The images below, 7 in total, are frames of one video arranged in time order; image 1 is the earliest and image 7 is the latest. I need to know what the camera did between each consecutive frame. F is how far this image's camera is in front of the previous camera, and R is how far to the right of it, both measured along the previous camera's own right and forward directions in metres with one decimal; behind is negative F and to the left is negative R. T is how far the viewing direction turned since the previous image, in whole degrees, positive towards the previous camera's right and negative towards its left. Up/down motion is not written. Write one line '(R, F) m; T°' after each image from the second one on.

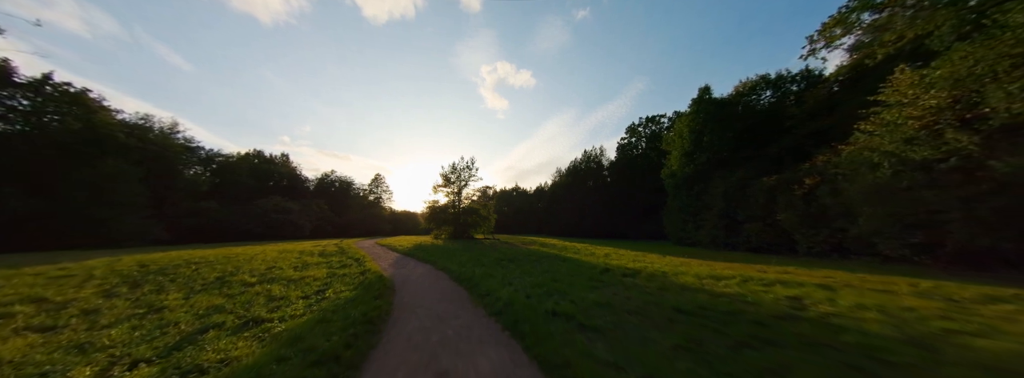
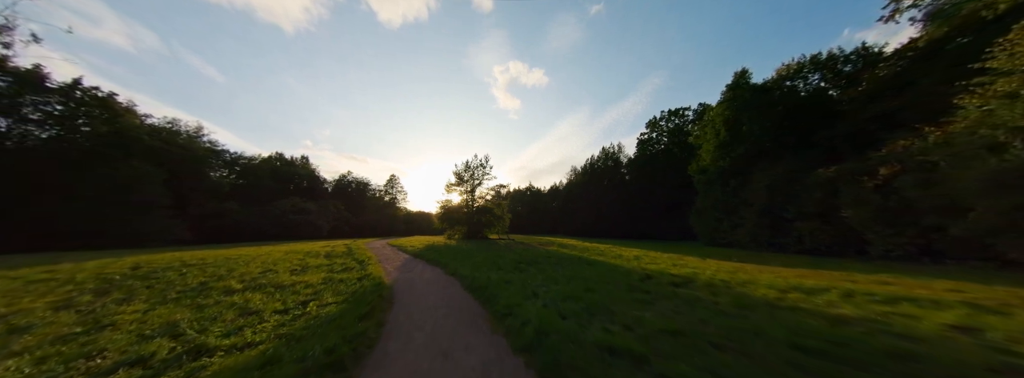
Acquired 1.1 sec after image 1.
(-0.3, +1.7) m; -3°
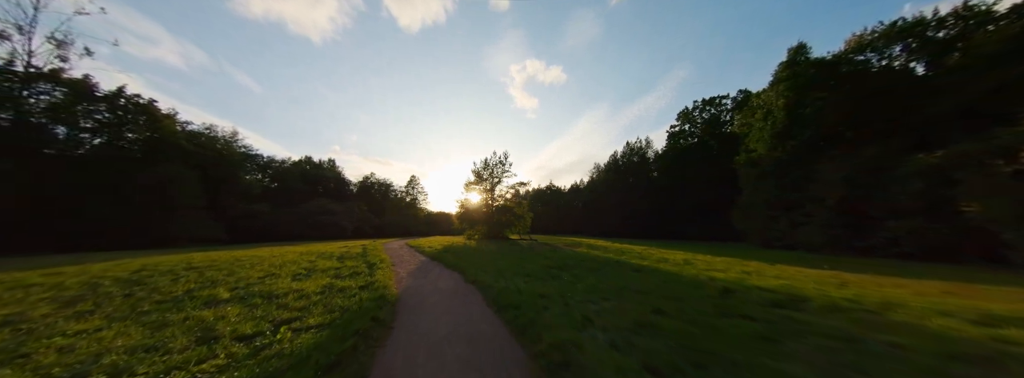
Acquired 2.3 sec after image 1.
(-0.5, +1.8) m; -4°
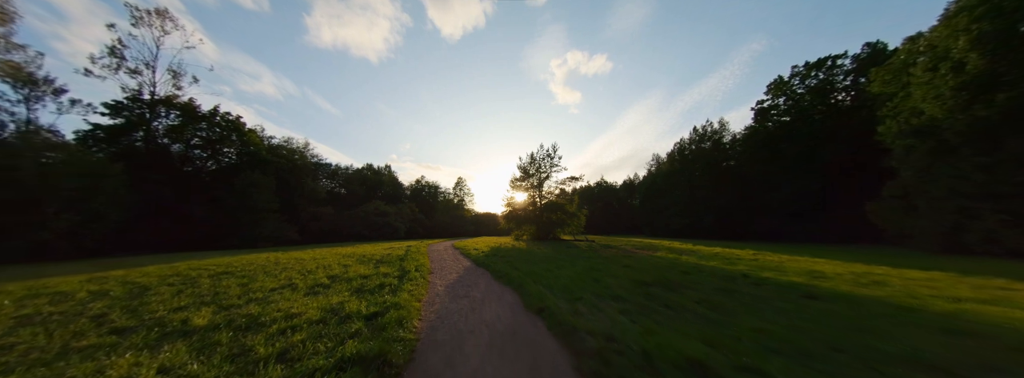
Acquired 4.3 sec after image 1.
(-0.9, +3.1) m; -10°
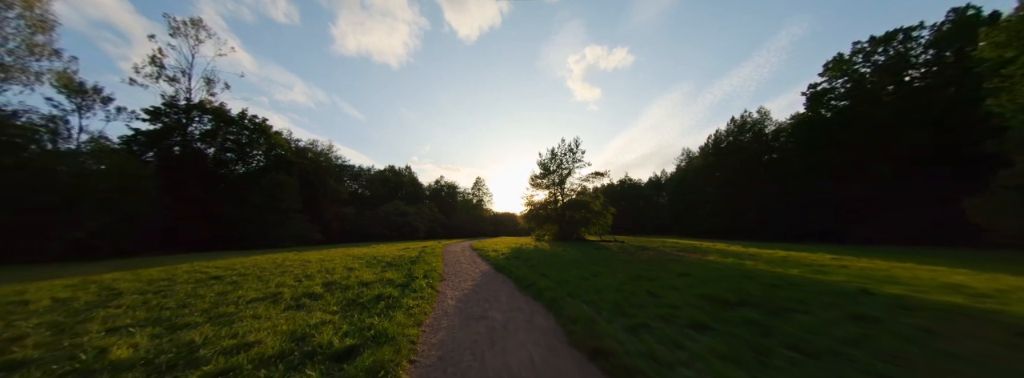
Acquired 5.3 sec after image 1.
(-0.3, +1.7) m; -4°
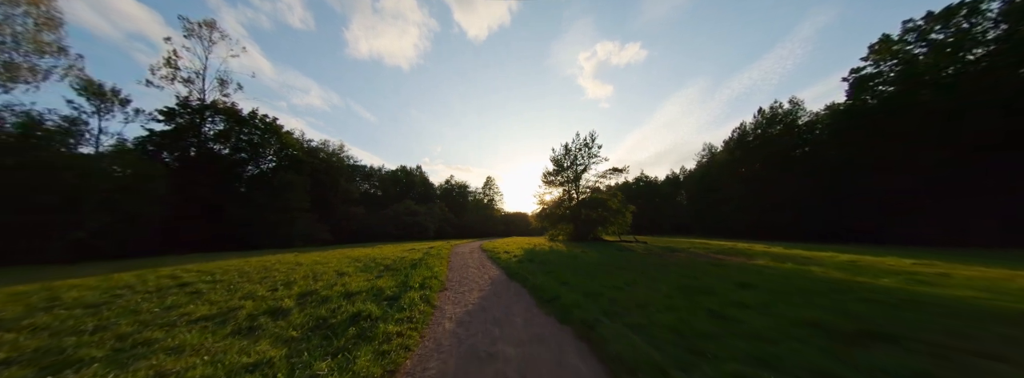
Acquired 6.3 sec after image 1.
(-0.1, +1.5) m; -3°
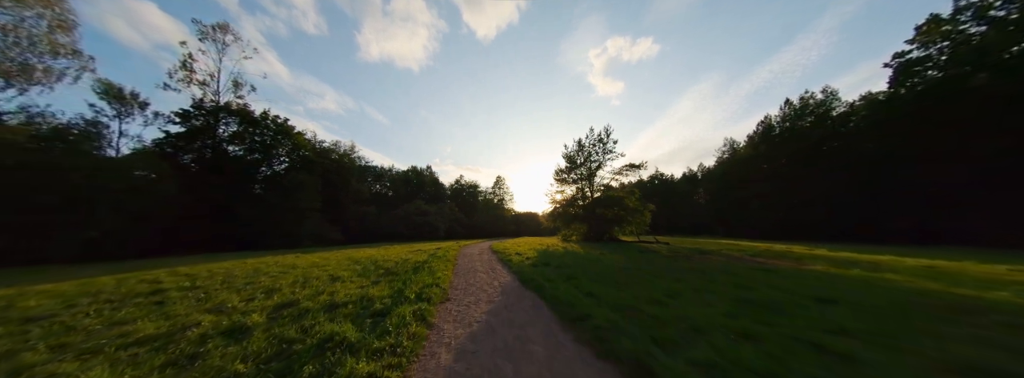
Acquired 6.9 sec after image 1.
(-0.1, +1.1) m; -2°
